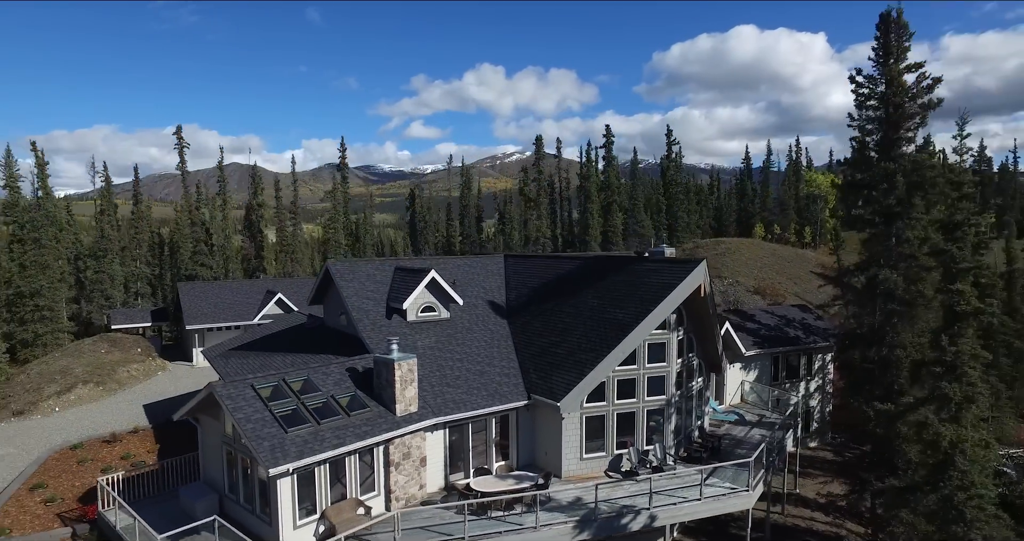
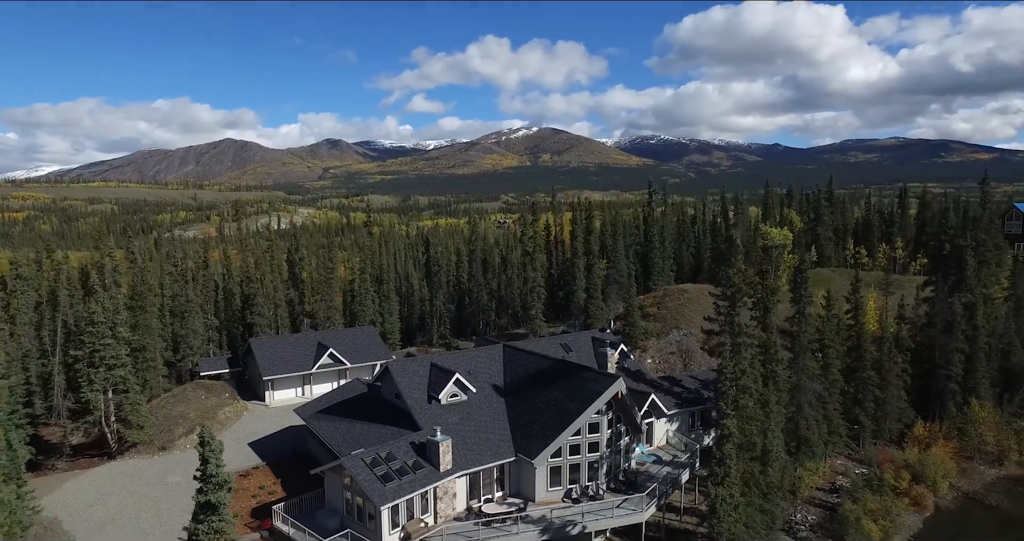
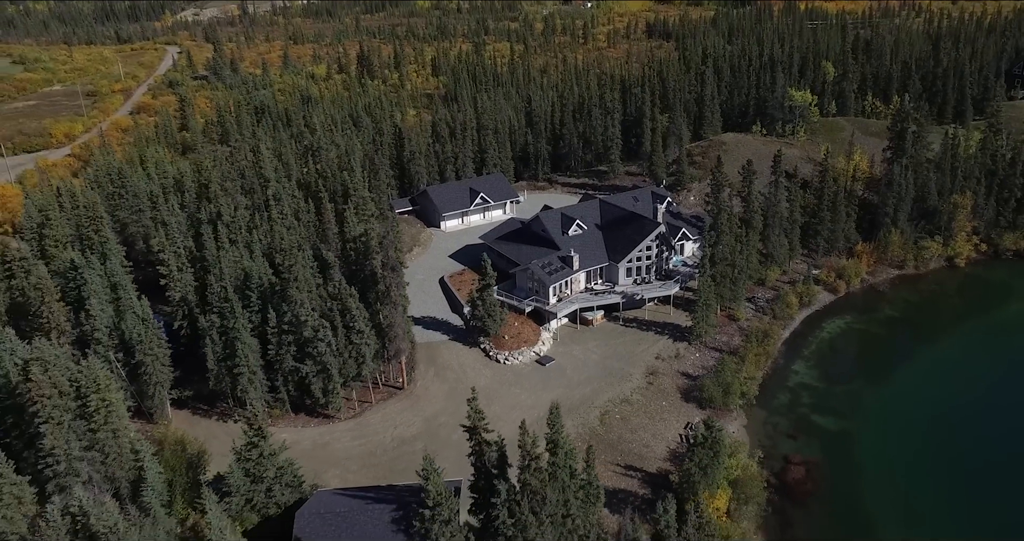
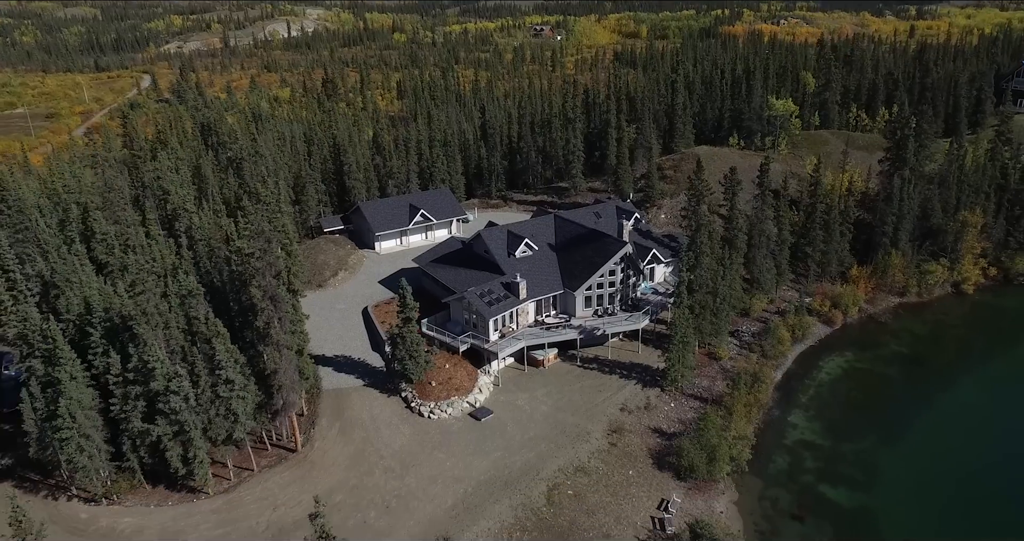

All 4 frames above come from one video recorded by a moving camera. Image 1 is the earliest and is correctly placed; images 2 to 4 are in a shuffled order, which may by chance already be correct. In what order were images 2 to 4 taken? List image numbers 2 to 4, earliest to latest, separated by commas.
2, 4, 3
